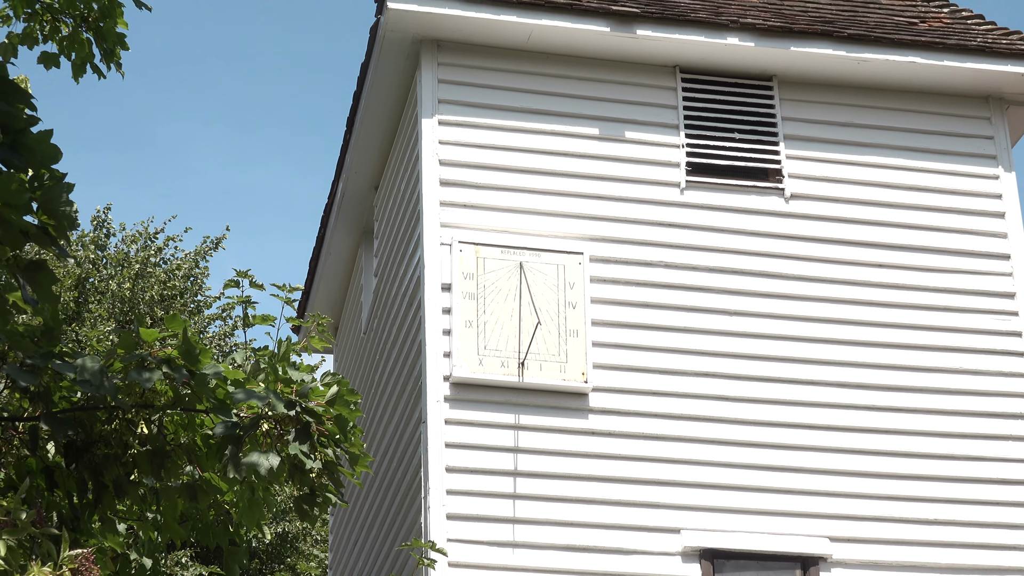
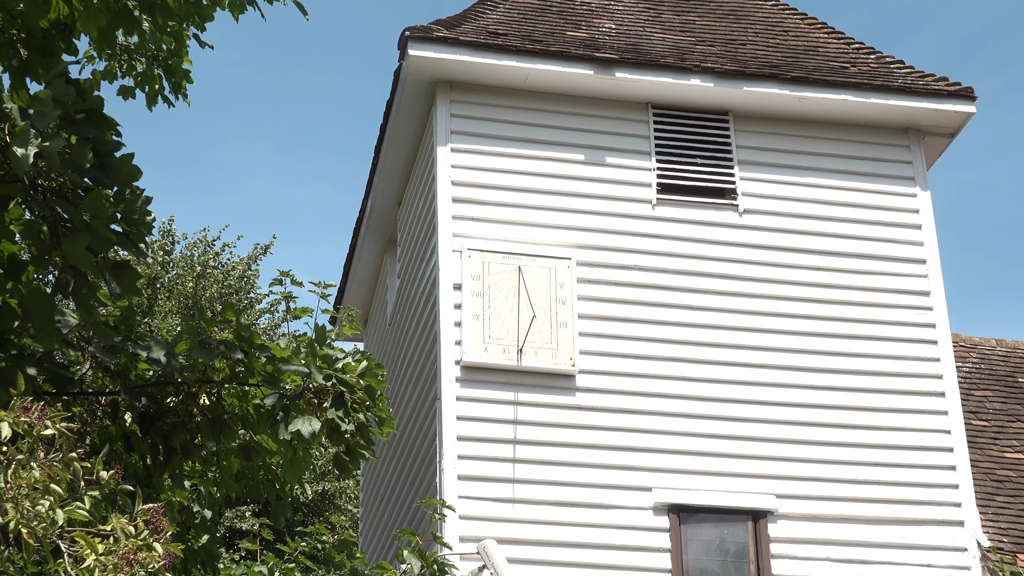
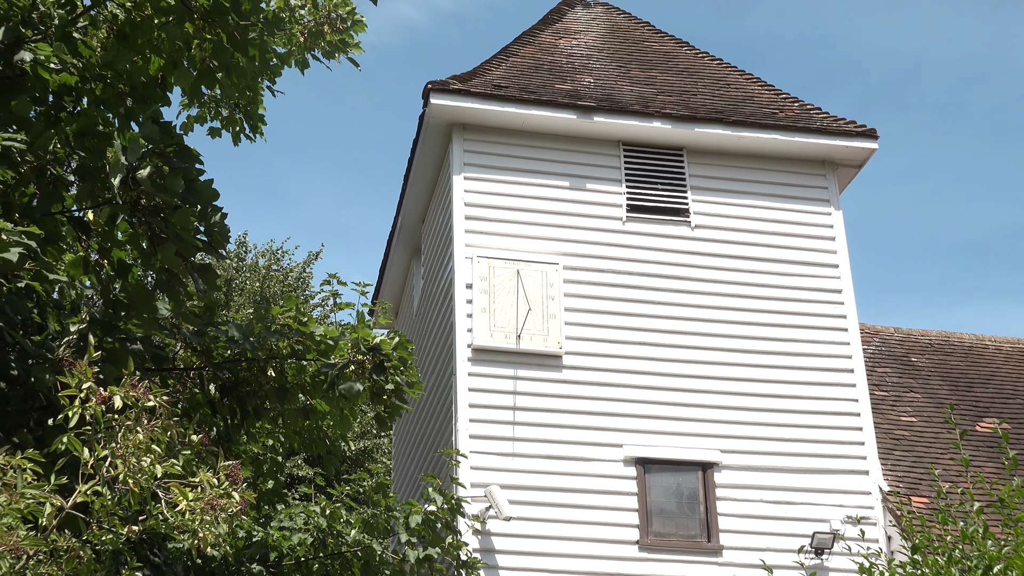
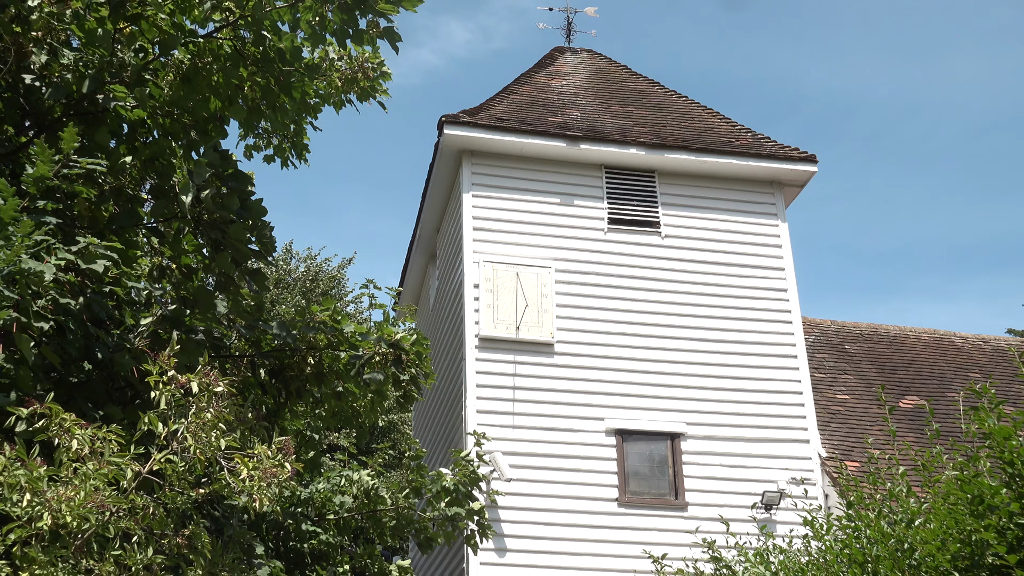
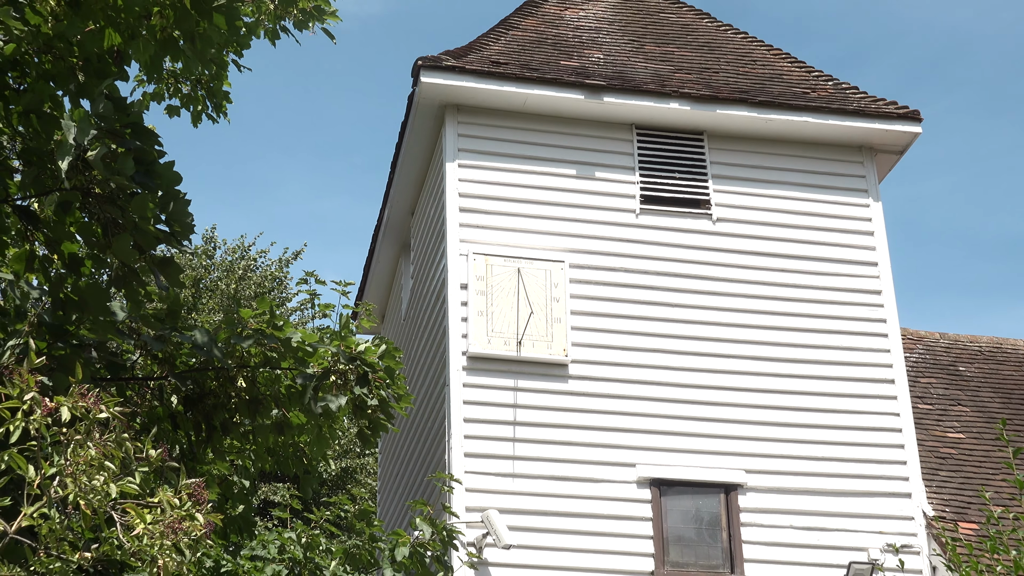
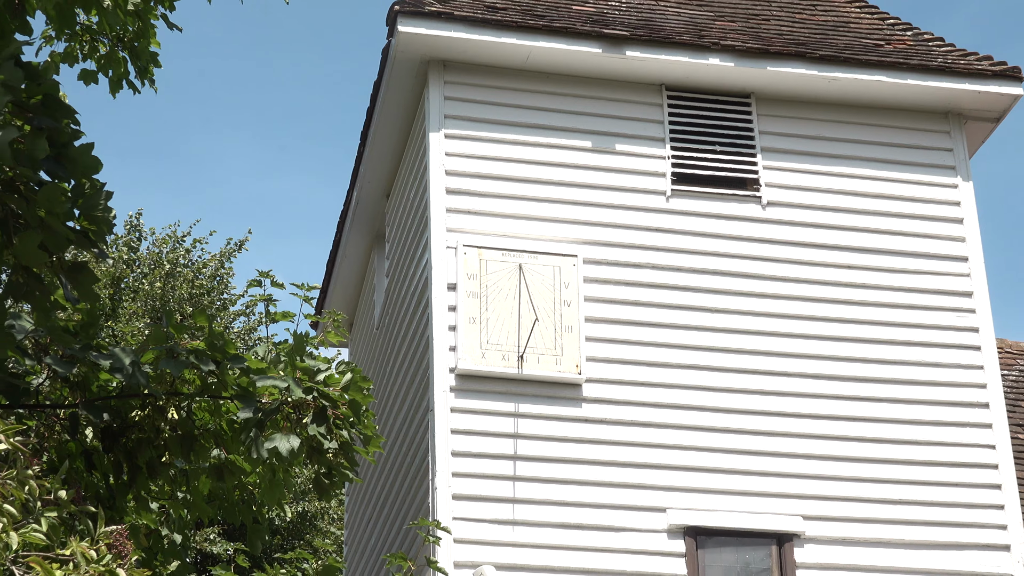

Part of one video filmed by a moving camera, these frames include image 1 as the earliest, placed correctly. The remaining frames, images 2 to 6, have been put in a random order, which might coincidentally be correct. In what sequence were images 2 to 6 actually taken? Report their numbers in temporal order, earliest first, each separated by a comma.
6, 2, 5, 3, 4
